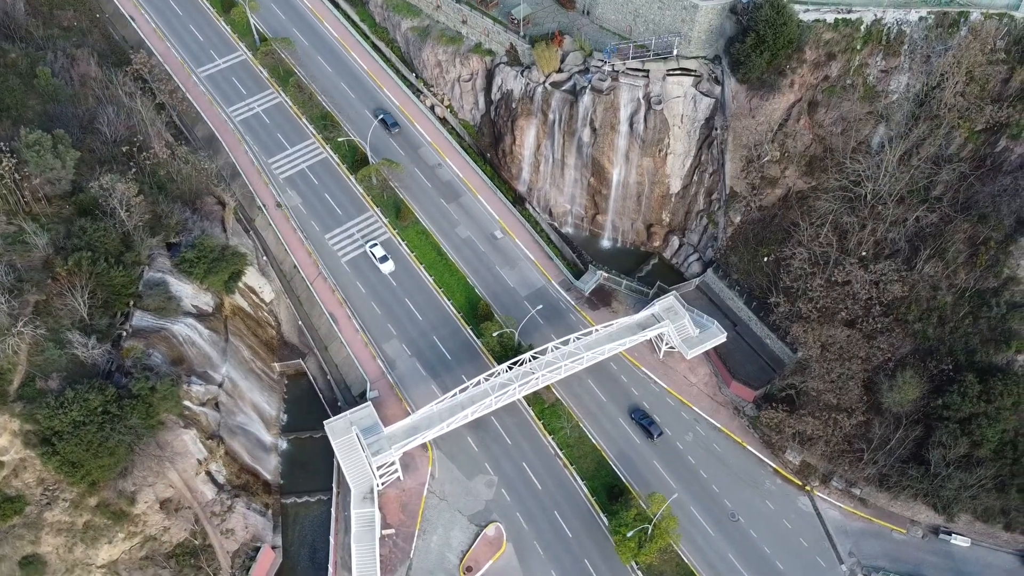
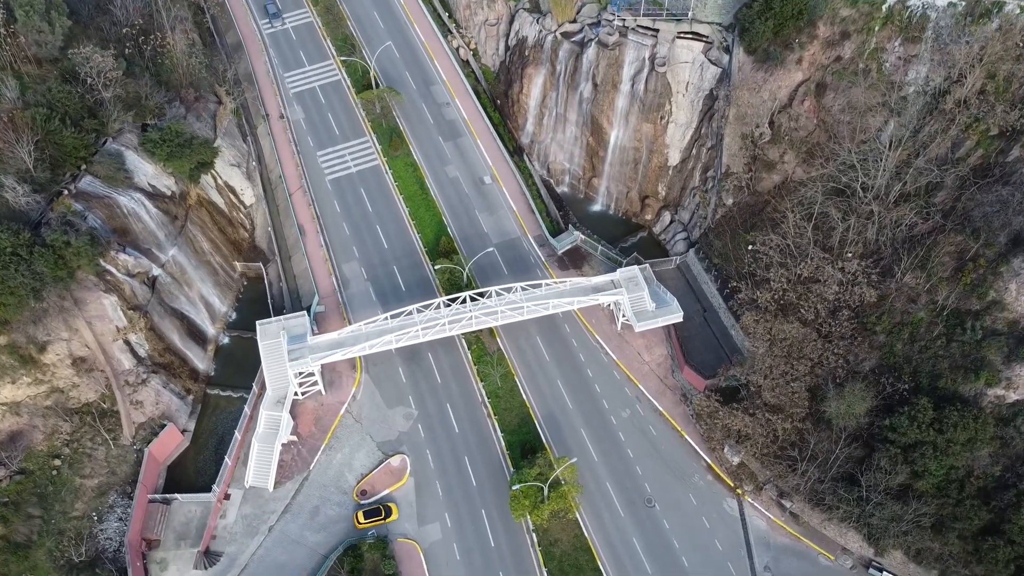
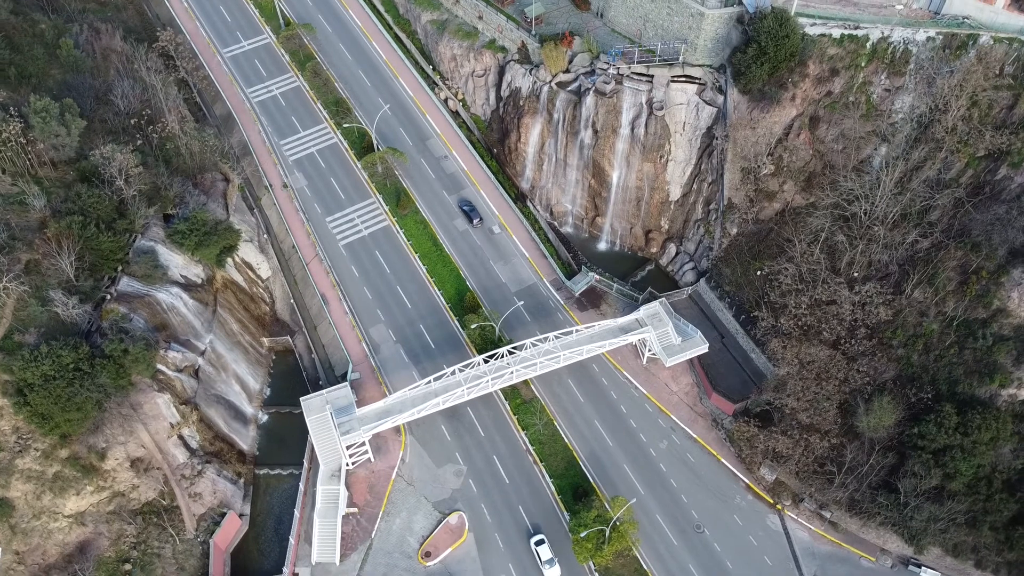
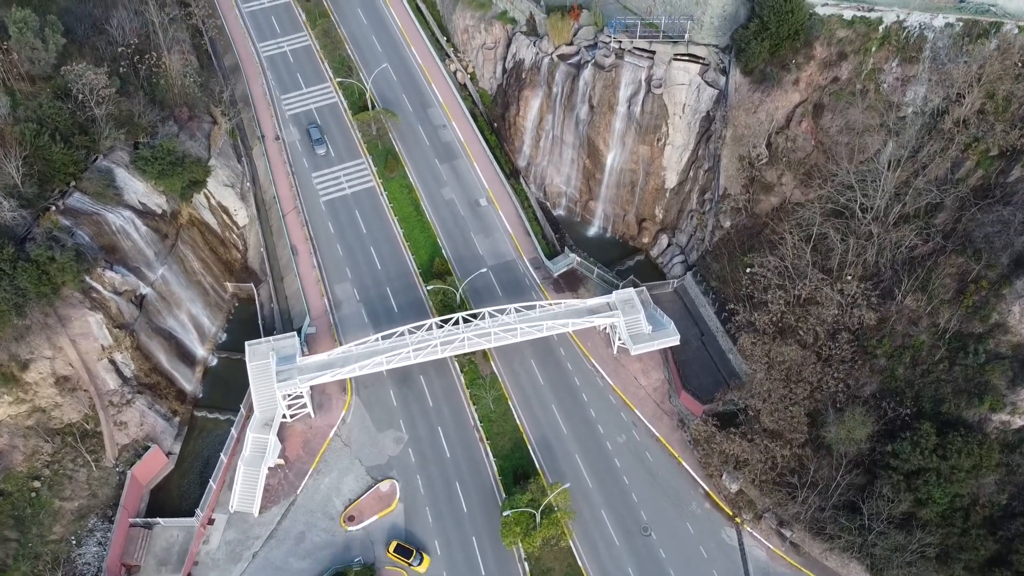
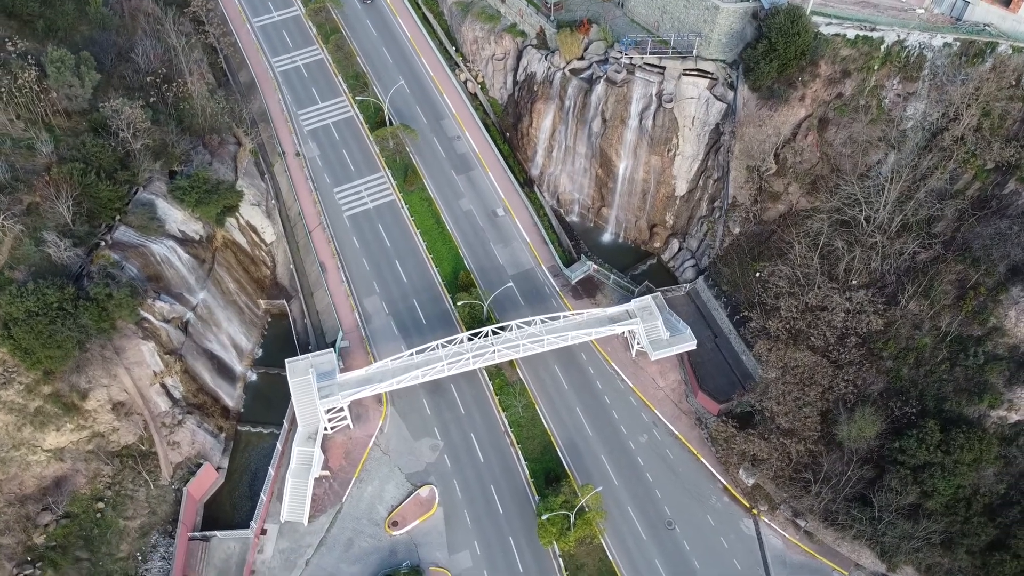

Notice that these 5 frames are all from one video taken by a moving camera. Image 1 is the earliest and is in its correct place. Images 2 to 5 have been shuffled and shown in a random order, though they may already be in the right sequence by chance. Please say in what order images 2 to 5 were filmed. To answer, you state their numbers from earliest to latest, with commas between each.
3, 5, 2, 4
